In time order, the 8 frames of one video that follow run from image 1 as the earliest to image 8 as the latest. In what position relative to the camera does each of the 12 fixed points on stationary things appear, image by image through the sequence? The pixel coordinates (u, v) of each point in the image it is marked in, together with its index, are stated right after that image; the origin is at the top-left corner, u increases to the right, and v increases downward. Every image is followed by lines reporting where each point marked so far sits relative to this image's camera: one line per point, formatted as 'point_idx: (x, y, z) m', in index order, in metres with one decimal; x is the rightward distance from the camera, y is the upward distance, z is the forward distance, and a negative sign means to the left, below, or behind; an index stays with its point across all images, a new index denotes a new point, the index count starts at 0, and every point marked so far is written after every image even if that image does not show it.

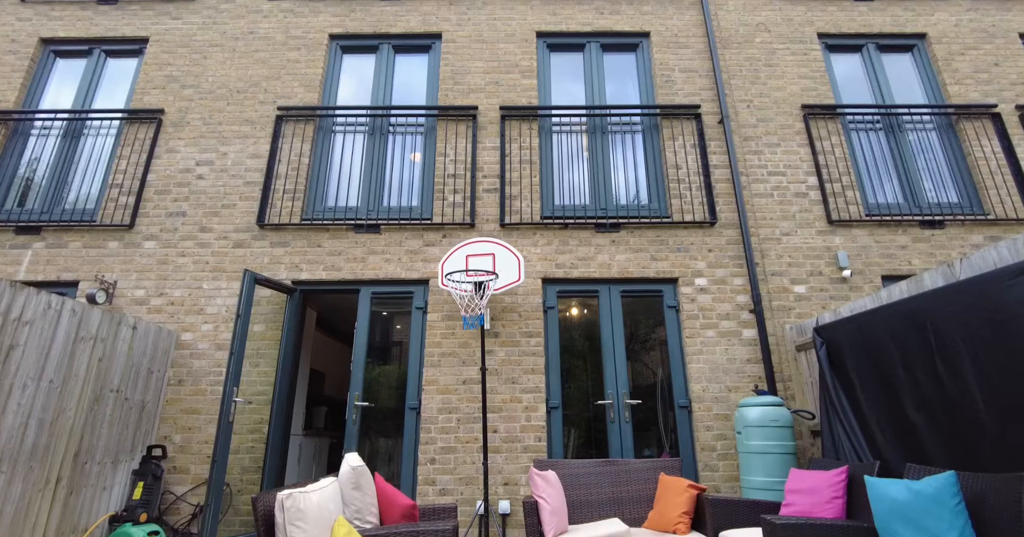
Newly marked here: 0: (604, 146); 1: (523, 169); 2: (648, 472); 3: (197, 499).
0: (+0.9, +1.2, +5.3) m
1: (+0.1, +1.0, +5.1) m
2: (+1.0, -1.5, +3.9) m
3: (-2.5, -1.8, +4.2) m
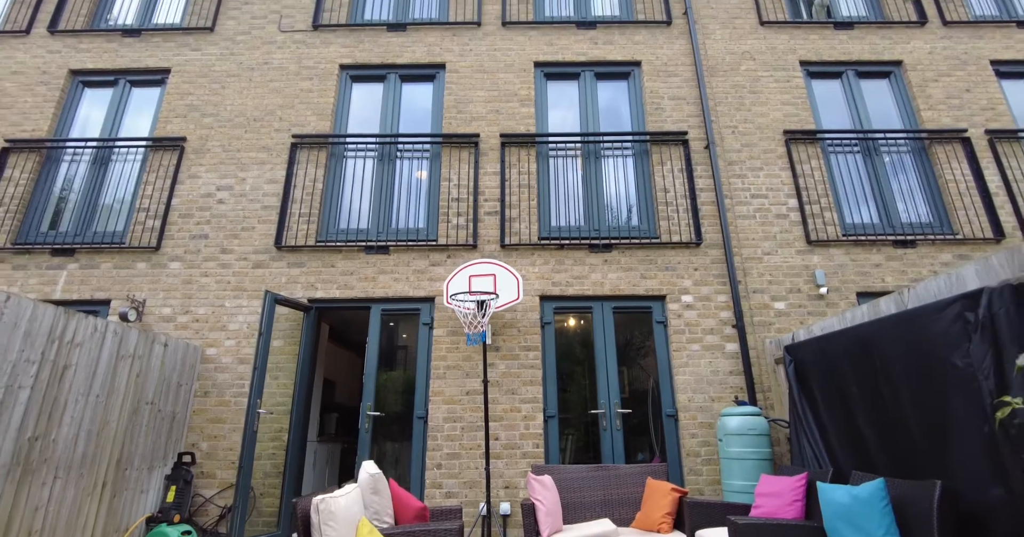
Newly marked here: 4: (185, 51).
0: (+0.9, +1.1, +5.7) m
1: (+0.1, +0.8, +5.5) m
2: (+1.0, -1.7, +4.3) m
3: (-2.5, -2.0, +4.5) m
4: (-3.9, +2.6, +6.3) m
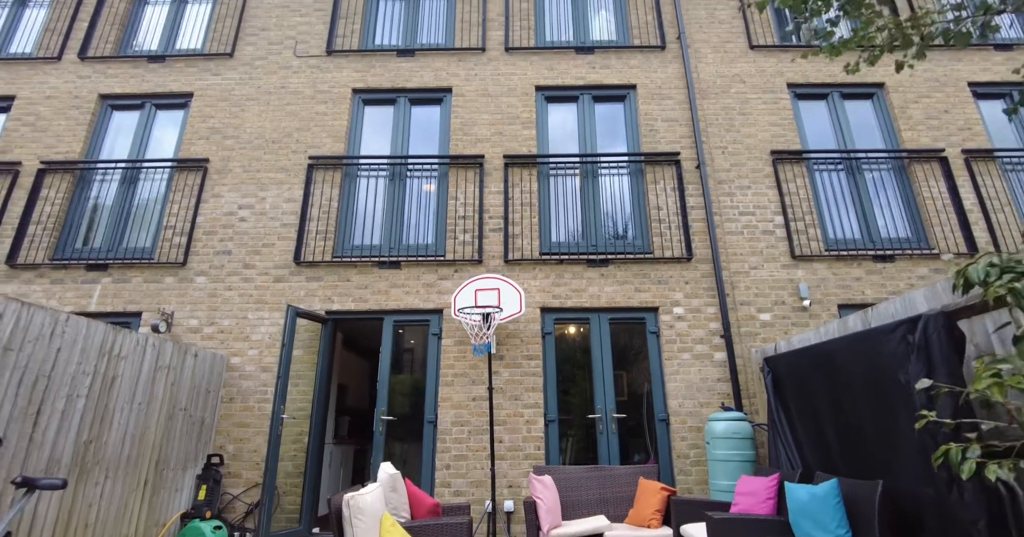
0: (+1.0, +0.9, +6.0) m
1: (+0.1, +0.6, +5.9) m
2: (+1.0, -1.8, +4.6) m
3: (-2.5, -2.2, +4.9) m
4: (-3.9, +2.5, +6.7) m
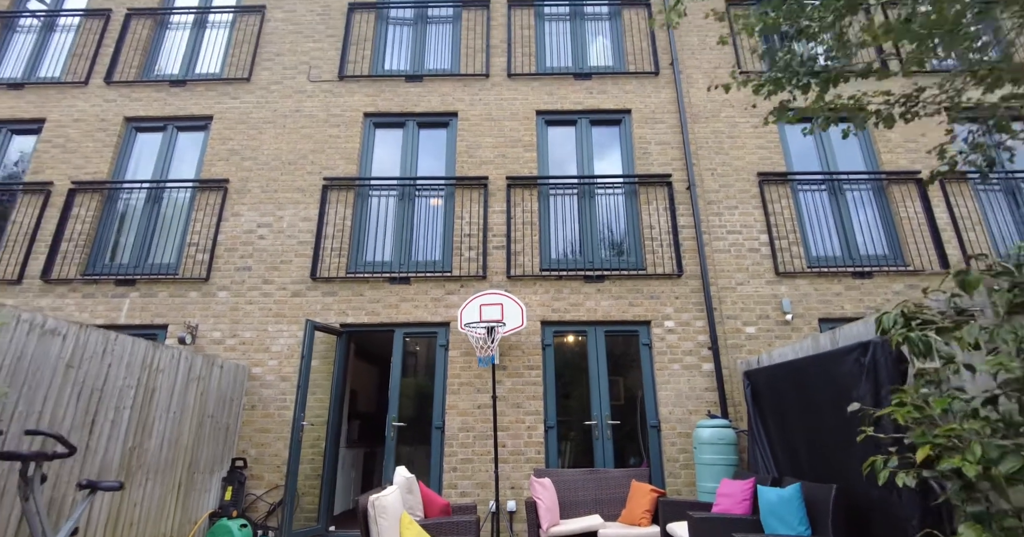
0: (+1.0, +0.7, +6.4) m
1: (+0.2, +0.5, +6.3) m
2: (+1.1, -2.0, +5.0) m
3: (-2.4, -2.3, +5.3) m
4: (-3.9, +2.3, +7.1) m
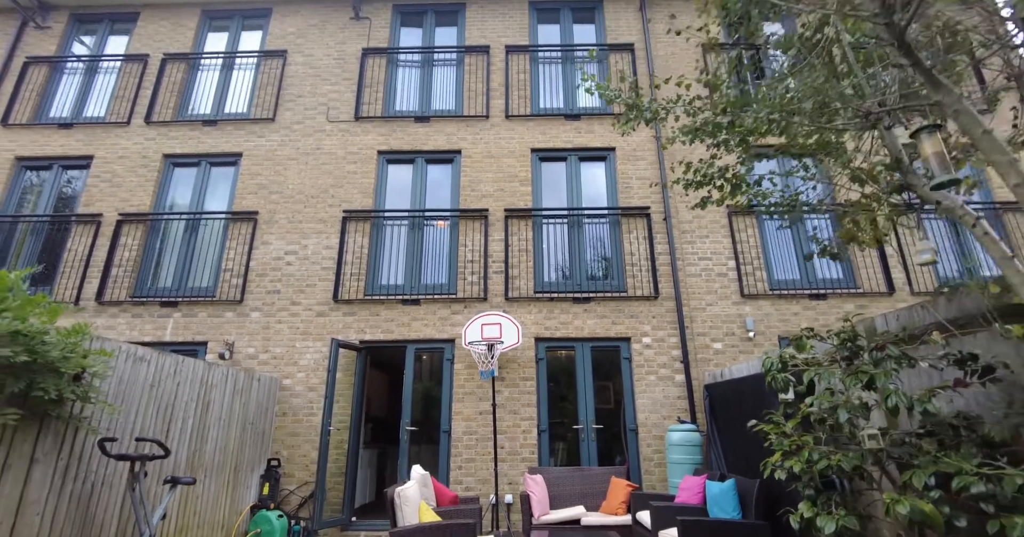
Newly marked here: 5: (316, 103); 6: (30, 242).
0: (+1.0, +0.4, +7.2) m
1: (+0.1, +0.2, +7.1) m
2: (+1.0, -2.3, +5.8) m
3: (-2.5, -2.7, +6.2) m
4: (-3.9, +2.0, +7.9) m
5: (-3.0, +2.5, +8.1) m
6: (-6.8, +0.4, +7.4) m
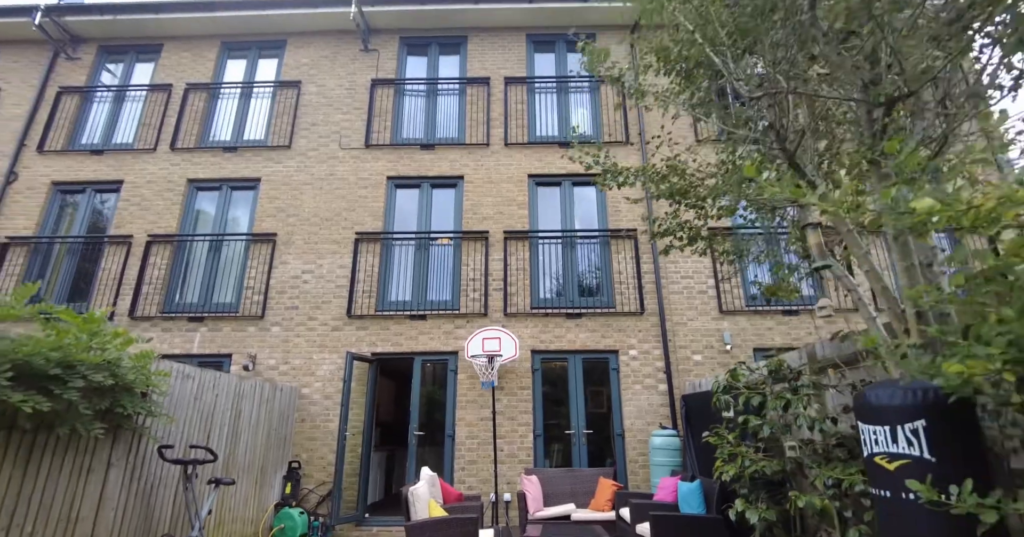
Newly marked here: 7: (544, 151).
0: (+0.9, +0.2, +7.9) m
1: (+0.1, -0.1, +7.7) m
2: (+1.0, -2.6, +6.5) m
3: (-2.5, -2.9, +6.8) m
4: (-3.9, +1.7, +8.5) m
5: (-3.0, +2.3, +8.7) m
6: (-6.9, +0.1, +8.1) m
7: (+0.5, +1.9, +8.4) m
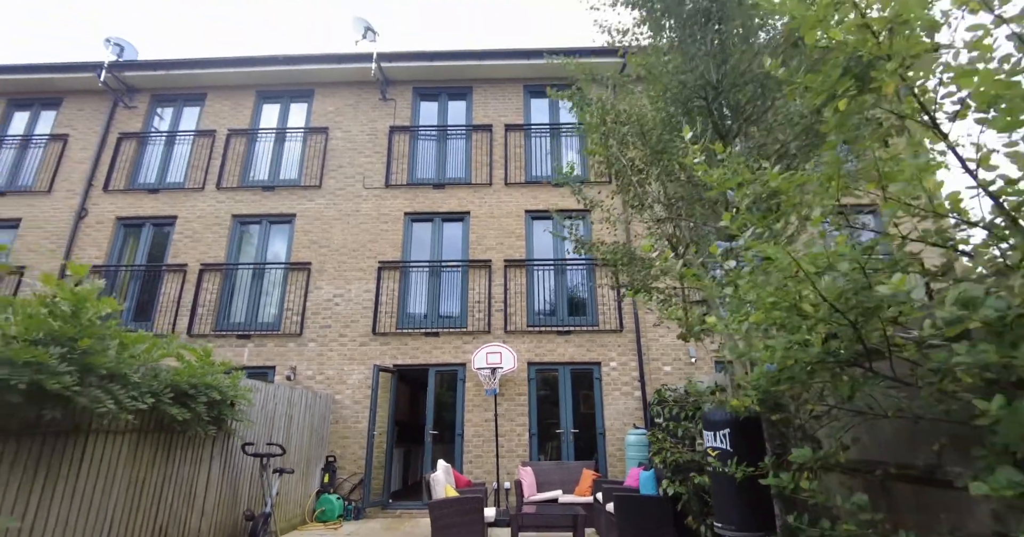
0: (+0.9, -0.2, +9.2) m
1: (+0.1, -0.5, +9.1) m
2: (+1.0, -3.0, +7.9) m
3: (-2.5, -3.3, +8.2) m
4: (-4.0, +1.3, +9.9) m
5: (-3.1, +1.9, +10.1) m
6: (-6.9, -0.3, +9.5) m
7: (+0.5, +1.5, +9.8) m
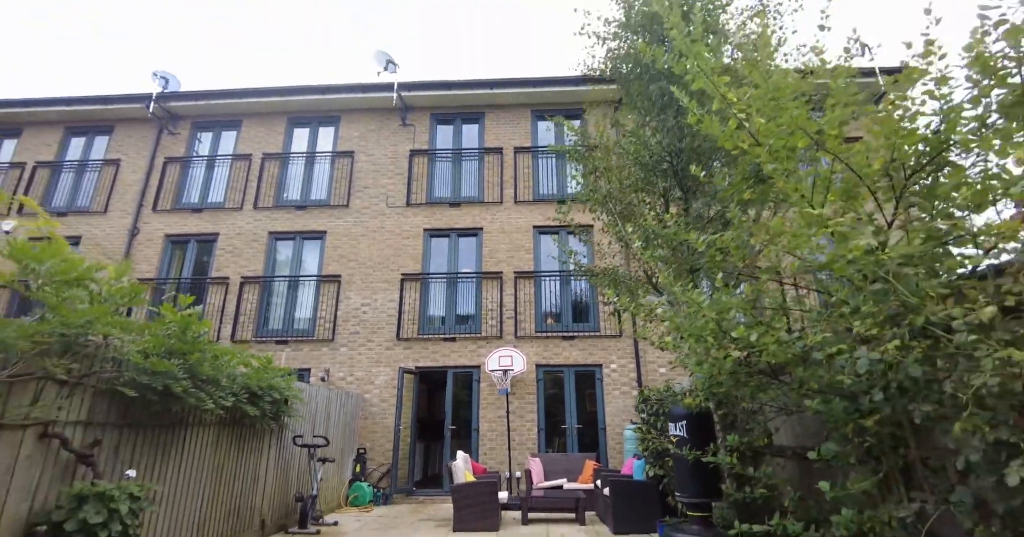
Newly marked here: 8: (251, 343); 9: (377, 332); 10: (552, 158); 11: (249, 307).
0: (+1.1, -0.4, +10.2) m
1: (+0.3, -0.7, +10.1) m
2: (+1.2, -3.2, +8.8) m
3: (-2.3, -3.6, +9.2) m
4: (-3.8, +1.1, +11.0) m
5: (-2.9, +1.6, +11.1) m
6: (-6.7, -0.6, +10.6) m
7: (+0.7, +1.3, +10.7) m
8: (-5.0, -1.4, +10.1) m
9: (-2.6, -1.3, +10.0) m
10: (+0.9, +2.3, +11.1) m
11: (-5.2, -0.8, +10.4) m
